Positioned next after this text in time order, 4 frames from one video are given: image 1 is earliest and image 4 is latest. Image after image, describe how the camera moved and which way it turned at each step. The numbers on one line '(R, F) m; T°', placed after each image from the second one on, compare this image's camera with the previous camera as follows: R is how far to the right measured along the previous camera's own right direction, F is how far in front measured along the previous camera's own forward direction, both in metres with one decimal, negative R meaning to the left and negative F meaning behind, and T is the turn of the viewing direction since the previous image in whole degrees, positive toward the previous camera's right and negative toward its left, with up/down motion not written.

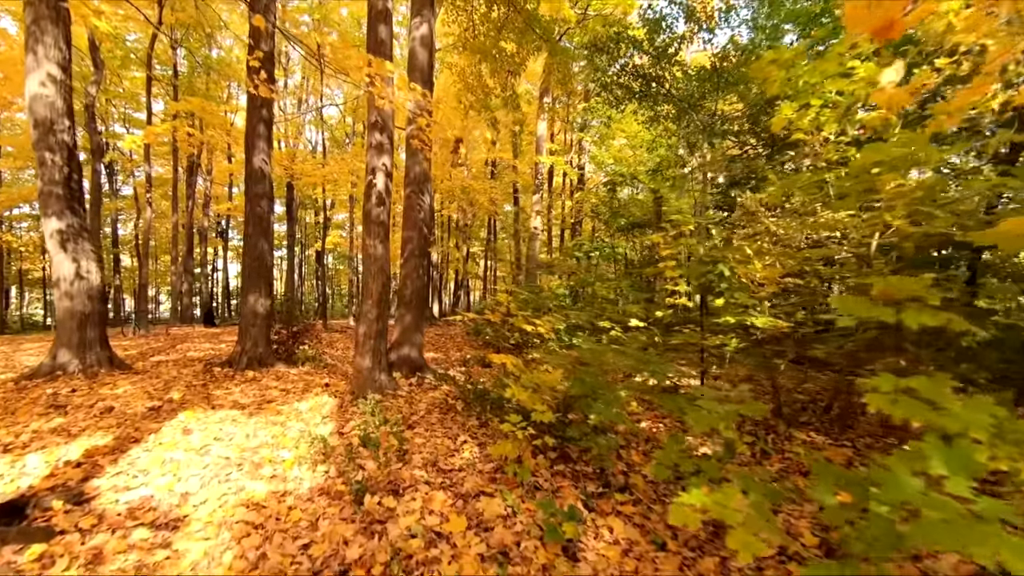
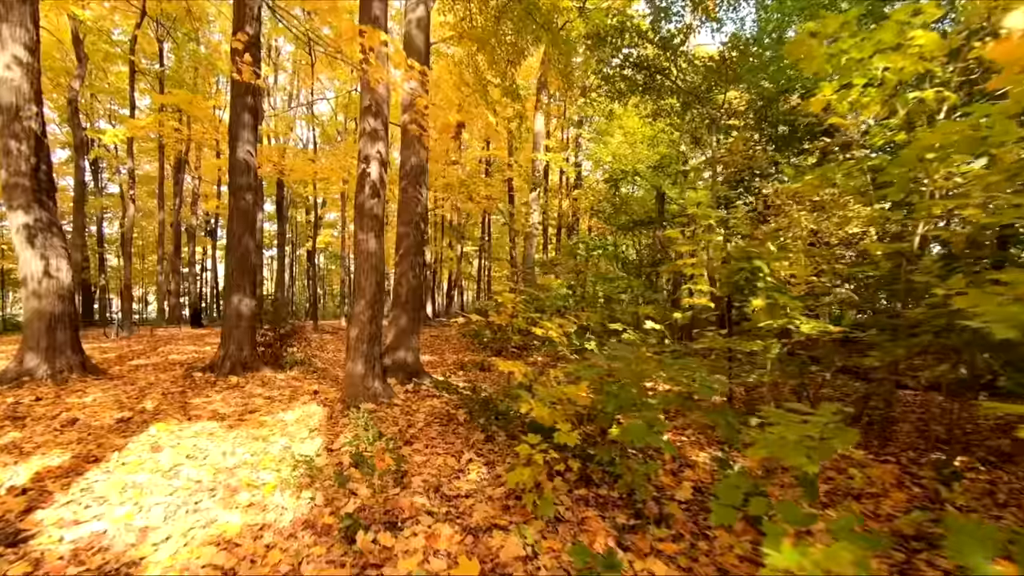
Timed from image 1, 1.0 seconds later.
(-0.1, +0.5) m; +1°
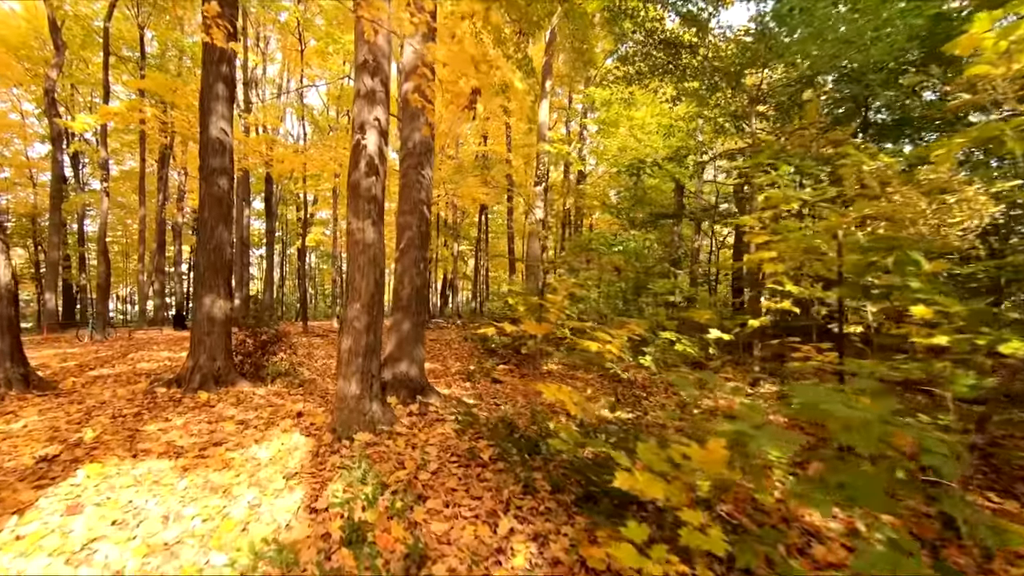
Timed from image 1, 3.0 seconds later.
(-0.3, +1.1) m; +1°
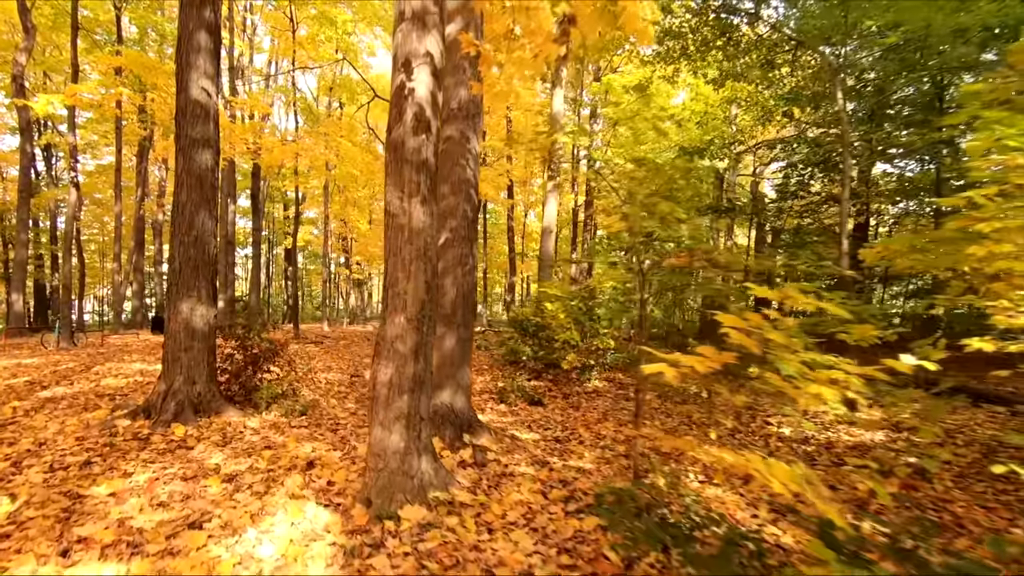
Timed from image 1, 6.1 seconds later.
(-0.8, +1.4) m; +1°
